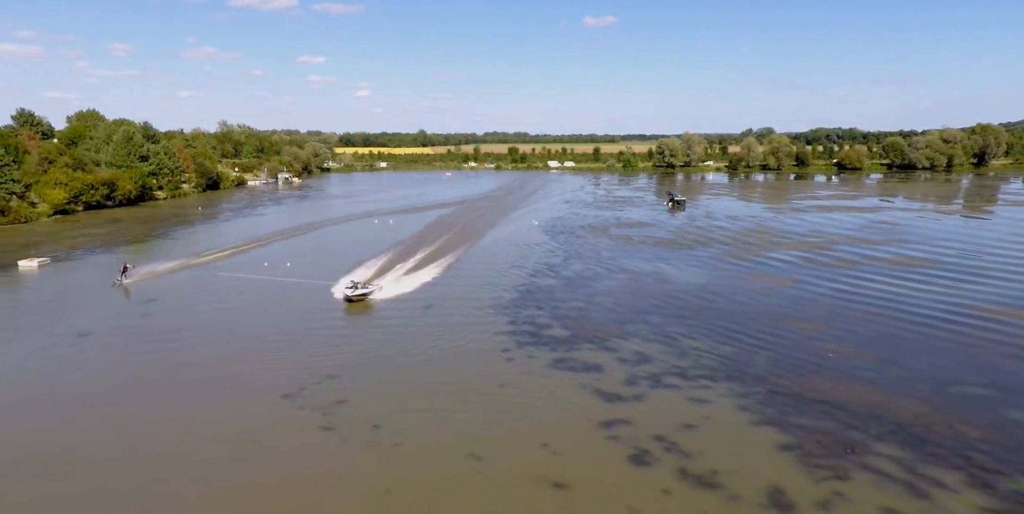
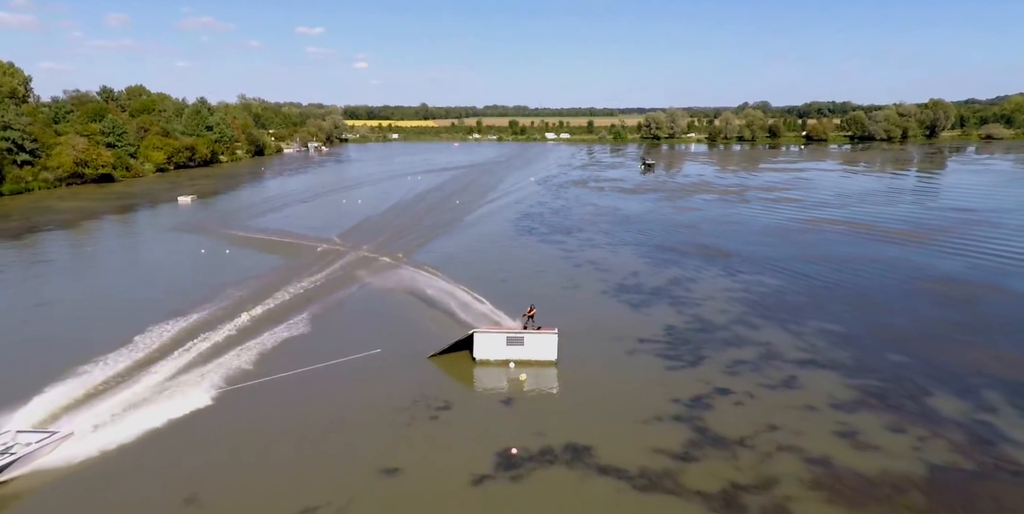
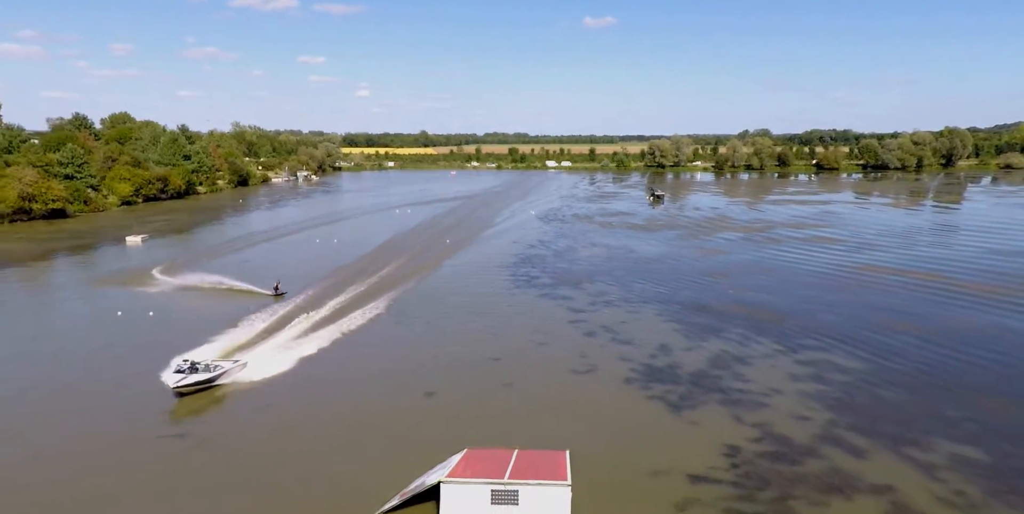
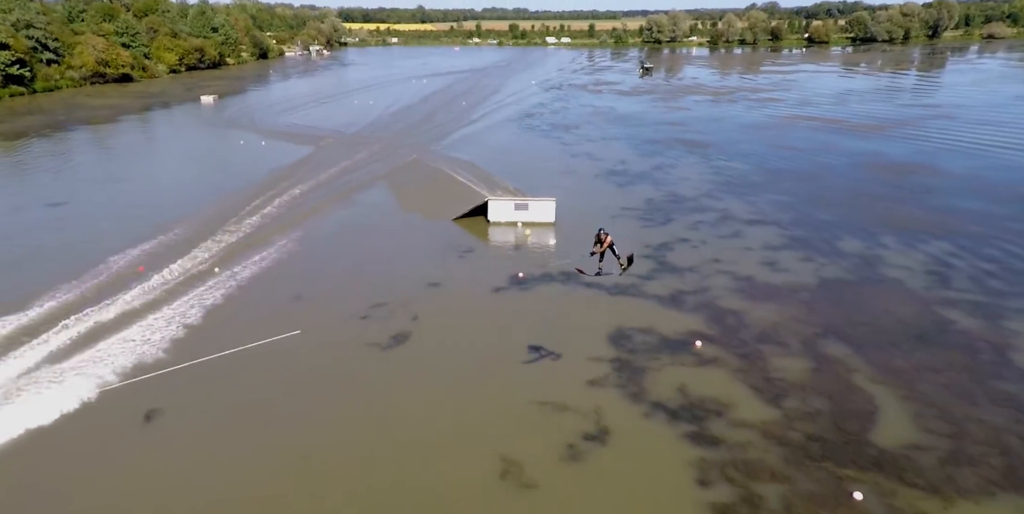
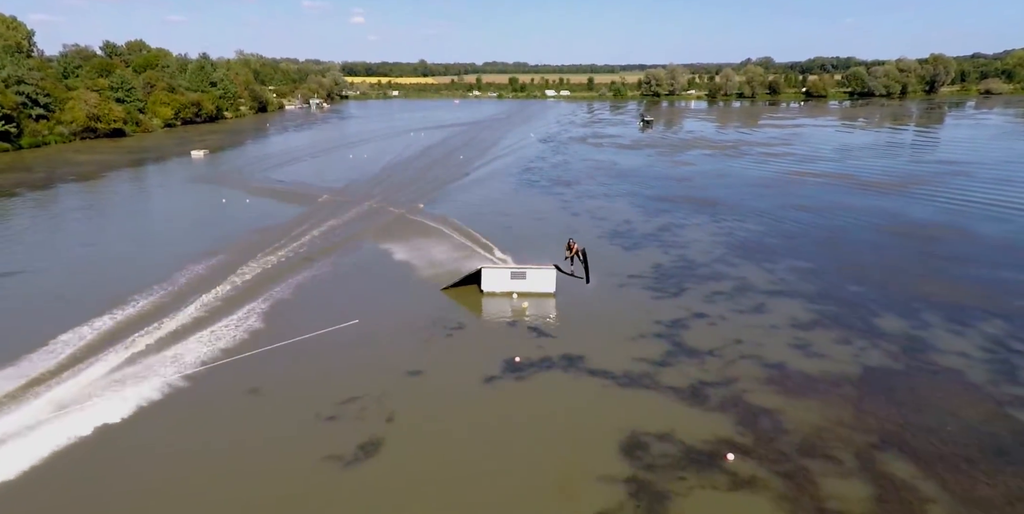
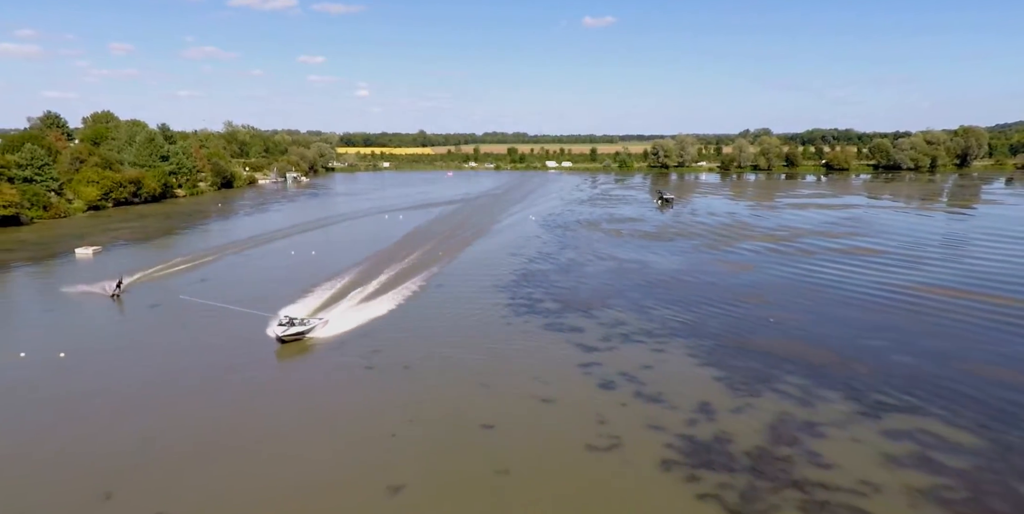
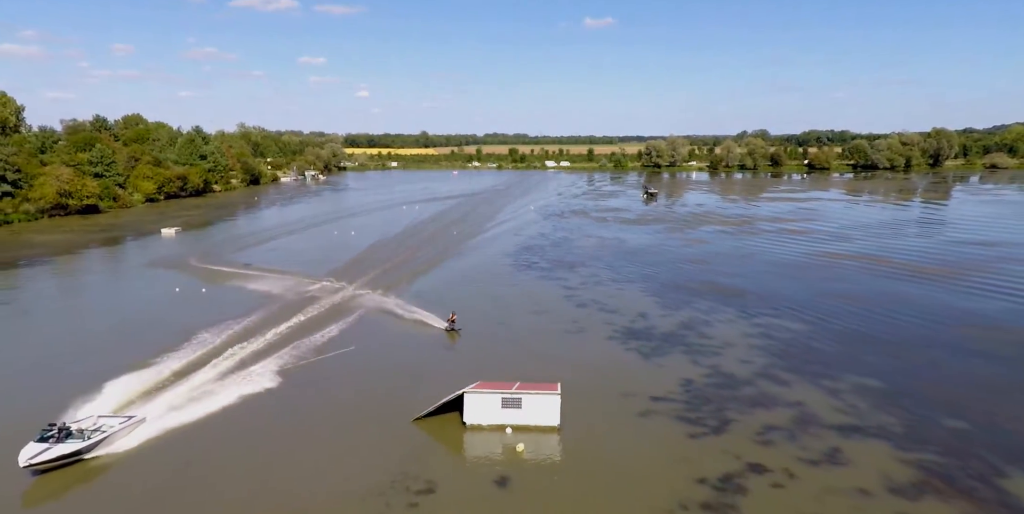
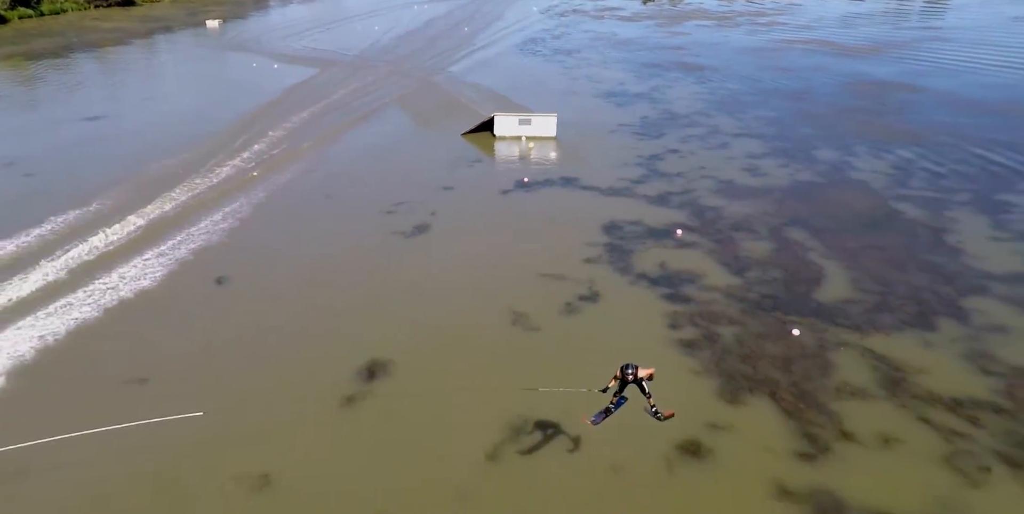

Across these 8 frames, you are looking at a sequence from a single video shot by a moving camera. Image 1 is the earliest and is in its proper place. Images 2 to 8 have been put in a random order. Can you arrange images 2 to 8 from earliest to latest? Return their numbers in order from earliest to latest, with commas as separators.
6, 3, 7, 2, 5, 4, 8
